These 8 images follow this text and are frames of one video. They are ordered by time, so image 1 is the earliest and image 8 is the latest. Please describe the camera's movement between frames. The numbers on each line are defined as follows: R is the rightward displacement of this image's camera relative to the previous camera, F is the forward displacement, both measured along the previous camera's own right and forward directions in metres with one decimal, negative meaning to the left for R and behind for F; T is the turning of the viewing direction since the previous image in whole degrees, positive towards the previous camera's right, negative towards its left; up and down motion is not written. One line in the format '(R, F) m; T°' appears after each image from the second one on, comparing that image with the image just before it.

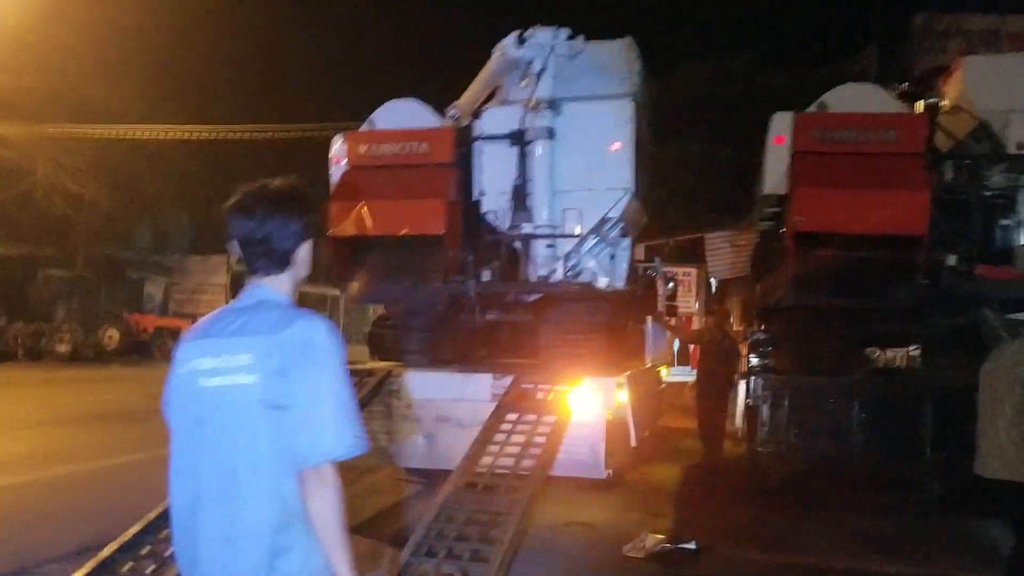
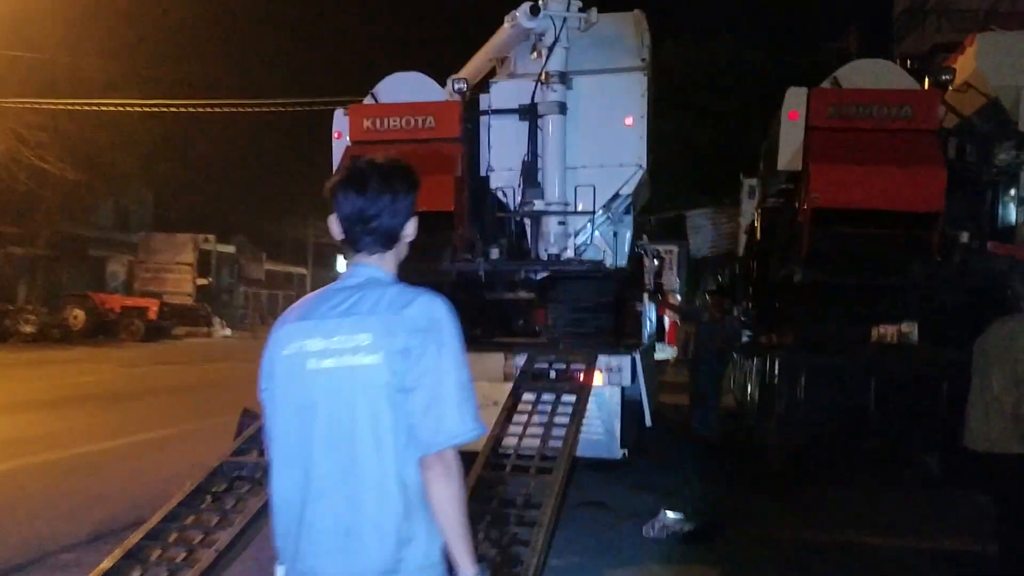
(-0.4, +0.1) m; +2°
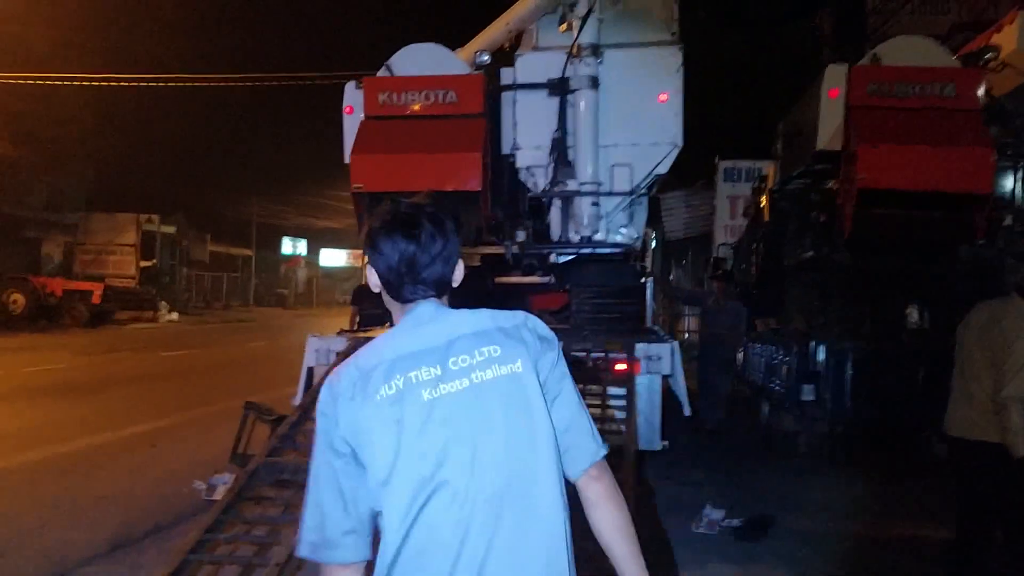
(-0.7, +0.4) m; +4°
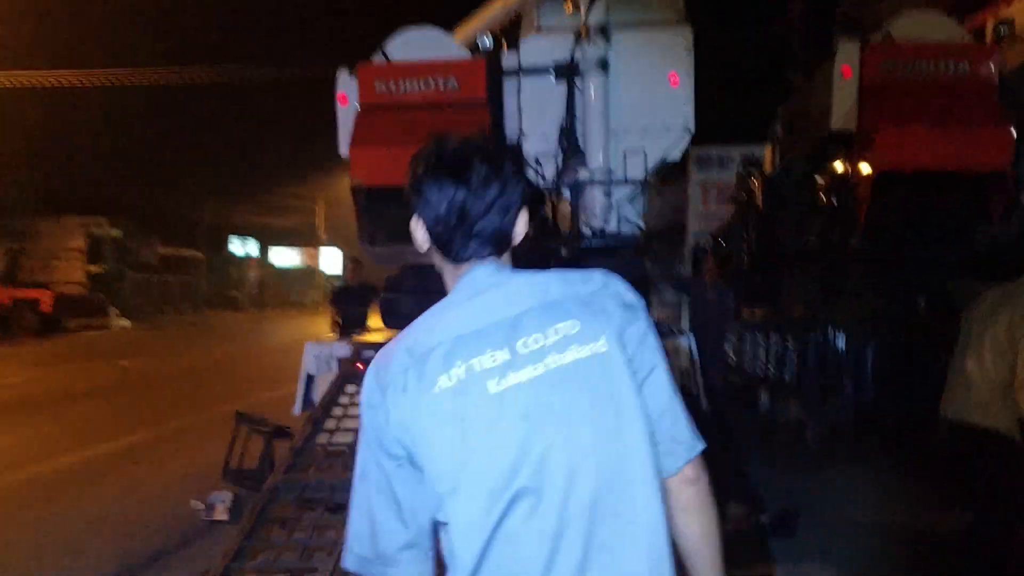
(-0.4, +0.3) m; +3°
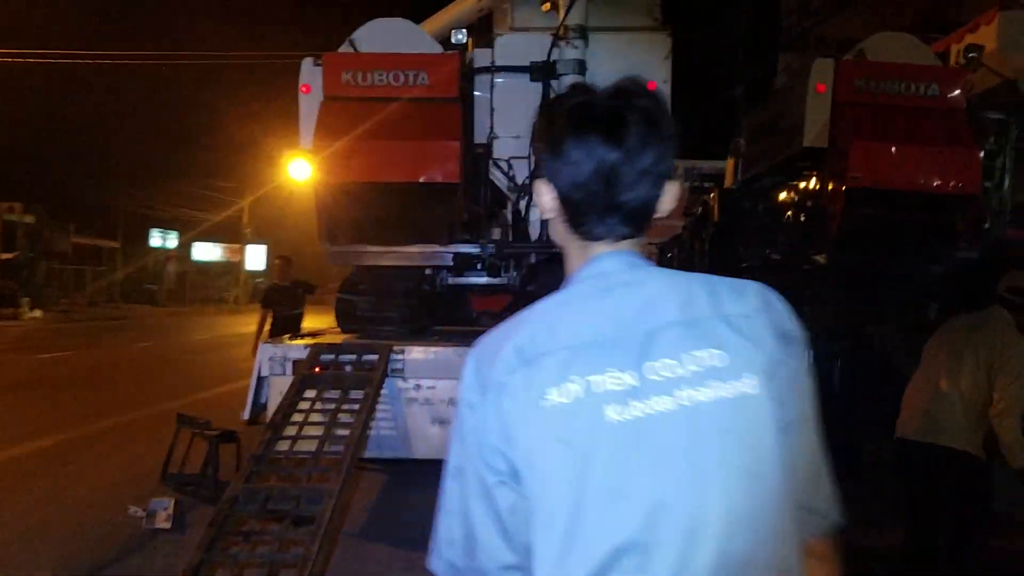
(-0.3, +0.2) m; +5°
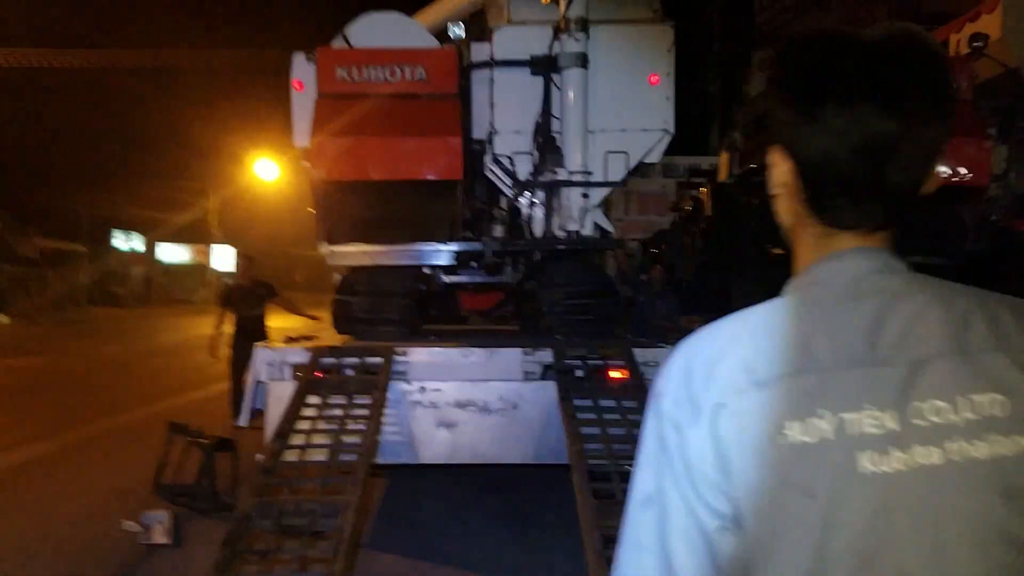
(-0.2, +0.2) m; +2°
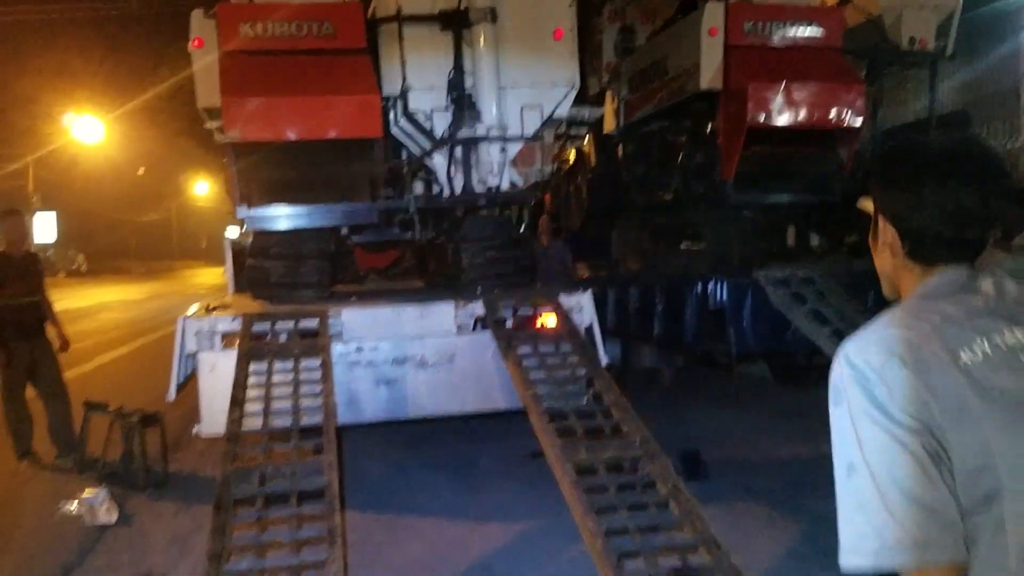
(-0.5, -0.1) m; +10°
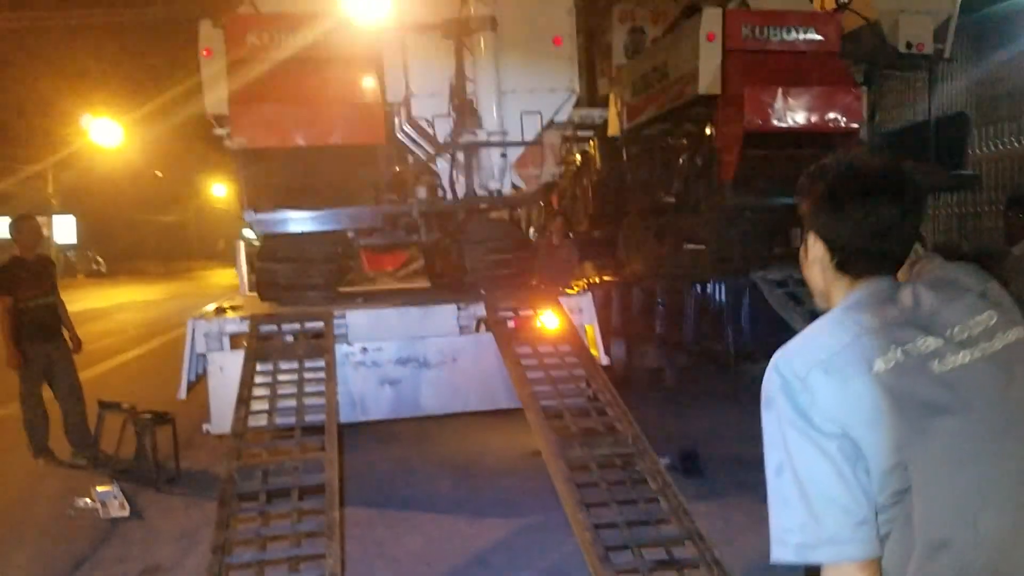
(+0.1, -0.1) m; -1°
